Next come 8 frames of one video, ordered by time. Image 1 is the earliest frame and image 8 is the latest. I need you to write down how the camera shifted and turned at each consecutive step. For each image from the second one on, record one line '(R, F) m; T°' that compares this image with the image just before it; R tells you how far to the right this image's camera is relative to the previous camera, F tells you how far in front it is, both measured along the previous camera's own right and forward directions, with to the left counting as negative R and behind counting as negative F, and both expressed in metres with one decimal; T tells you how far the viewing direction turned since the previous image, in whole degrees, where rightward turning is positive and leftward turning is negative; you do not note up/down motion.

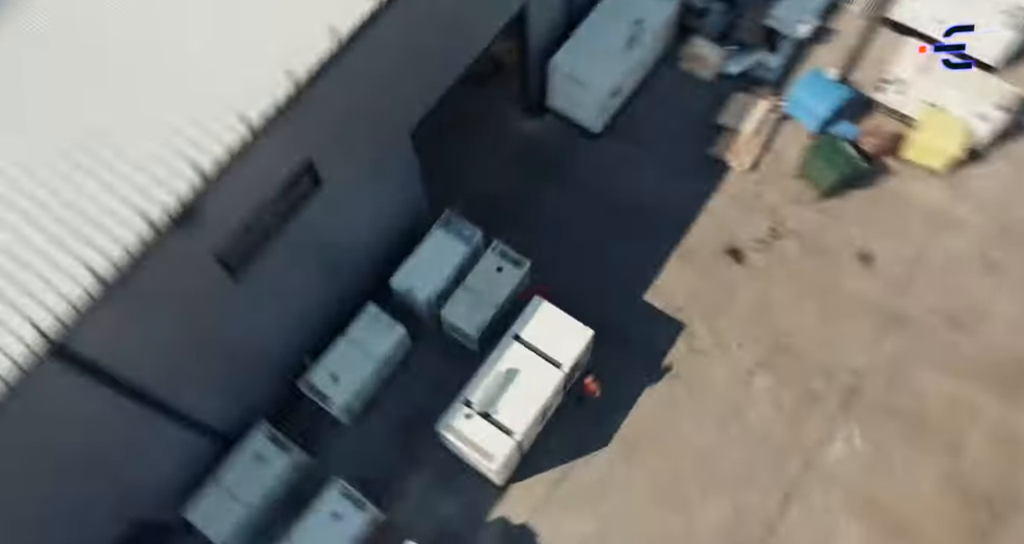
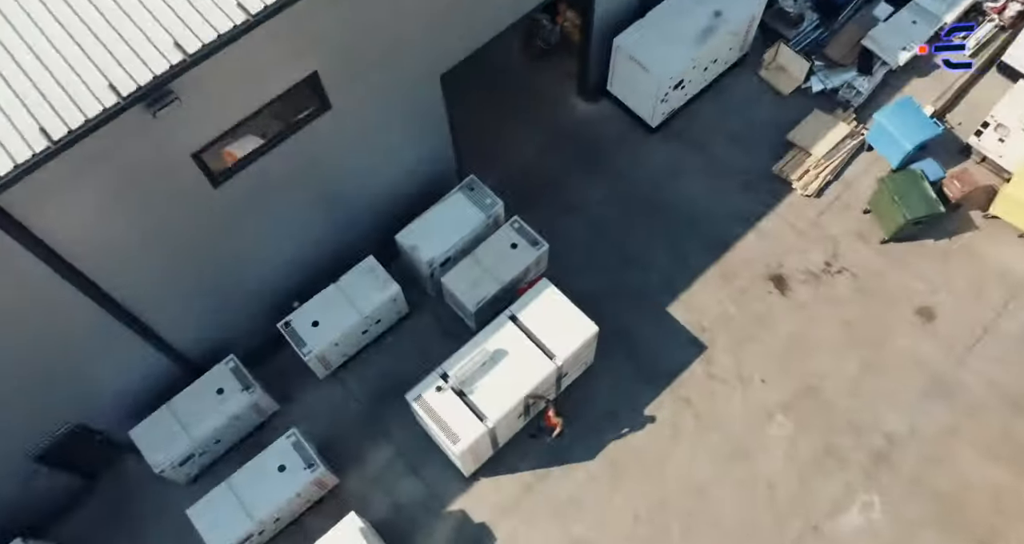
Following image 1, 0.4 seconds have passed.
(+1.0, +1.4) m; -5°
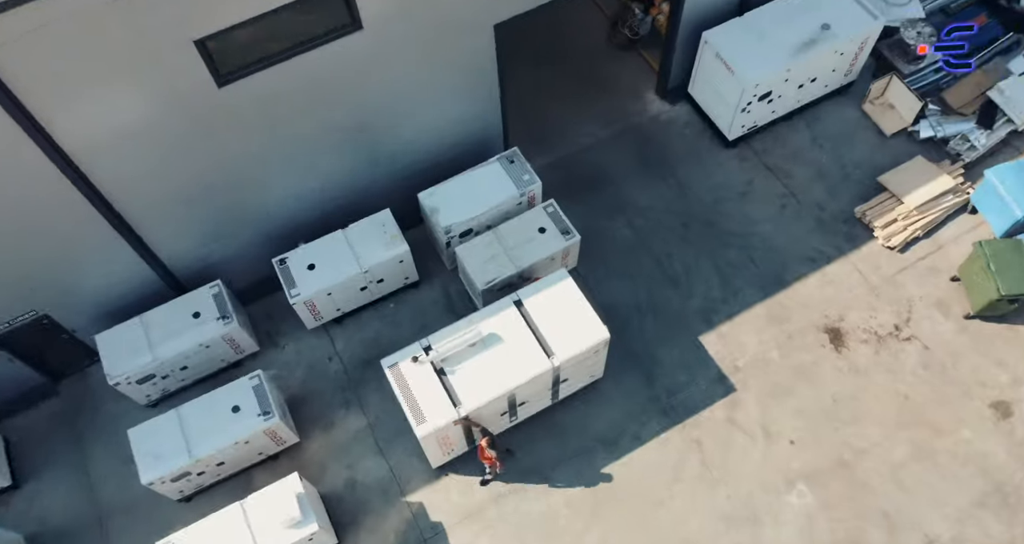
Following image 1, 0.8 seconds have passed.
(+1.0, +1.5) m; -6°
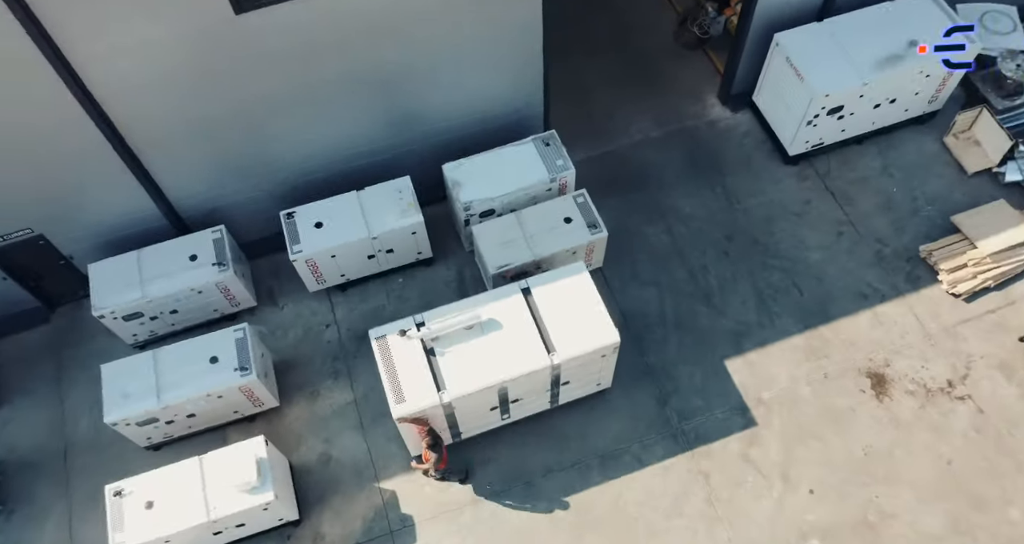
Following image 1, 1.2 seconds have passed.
(+0.7, +1.0) m; -4°
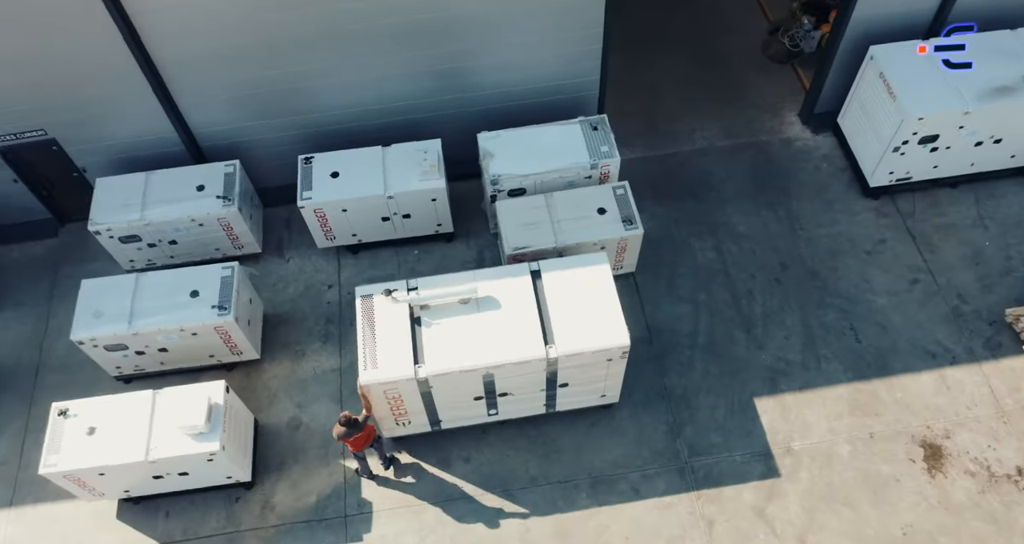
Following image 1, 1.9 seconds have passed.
(+0.8, +1.2) m; -5°
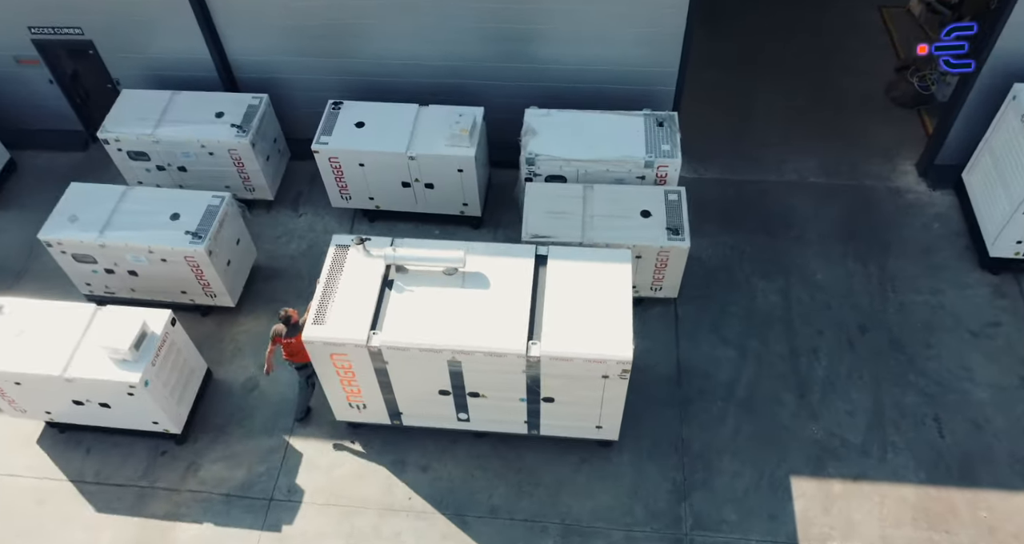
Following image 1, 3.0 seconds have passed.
(+1.1, +1.7) m; -8°
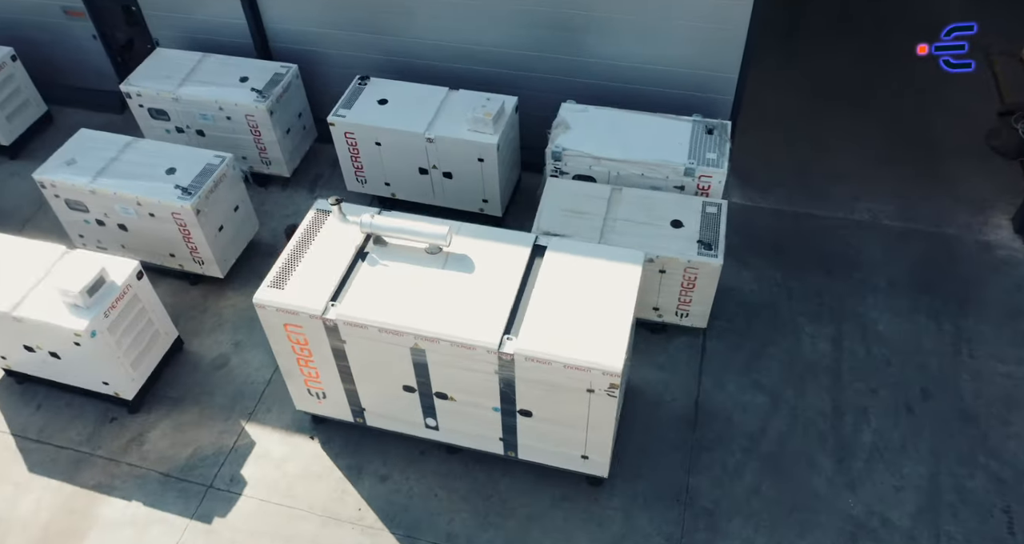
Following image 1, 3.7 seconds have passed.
(+0.8, +1.2) m; -6°
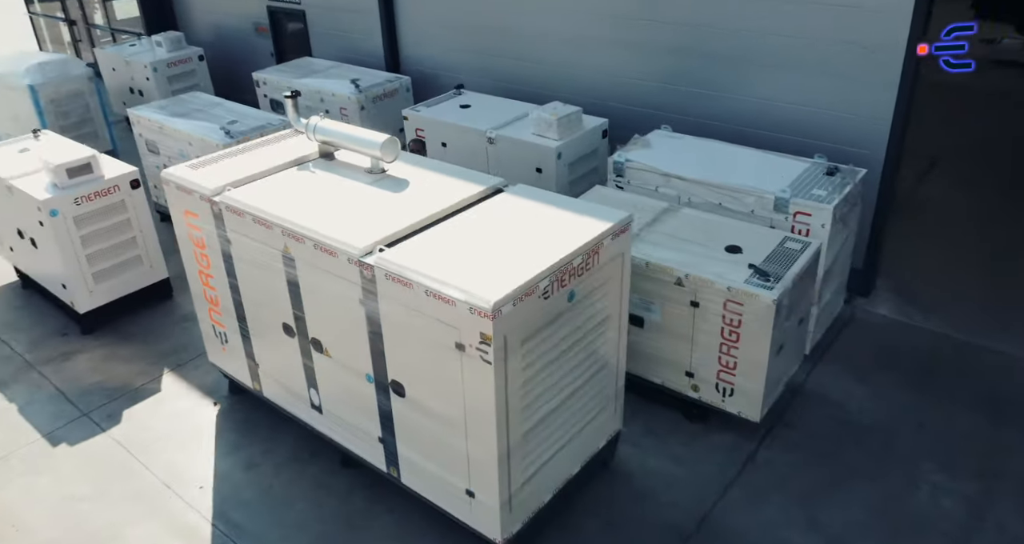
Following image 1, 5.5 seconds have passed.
(+2.3, +2.5) m; -21°
